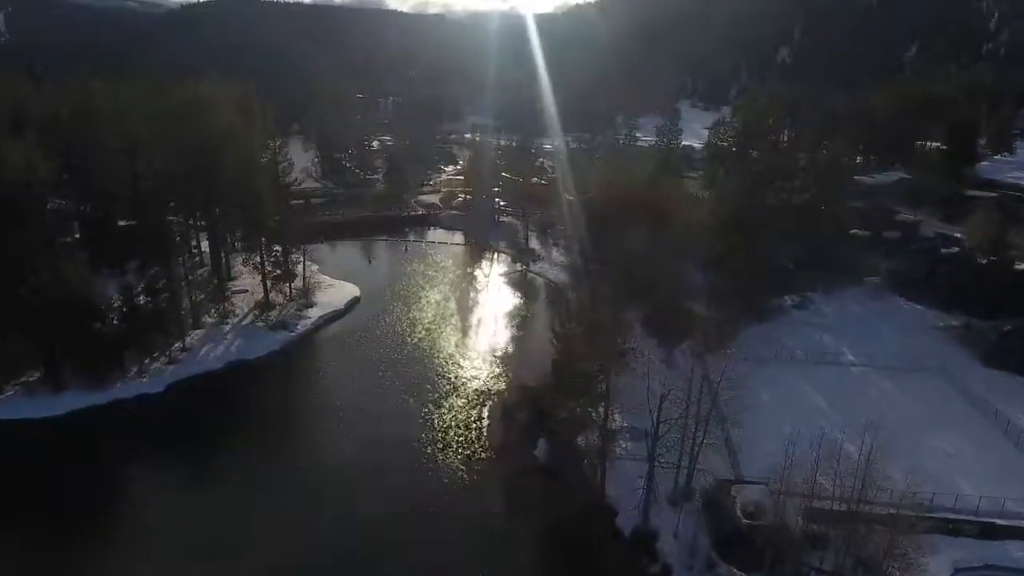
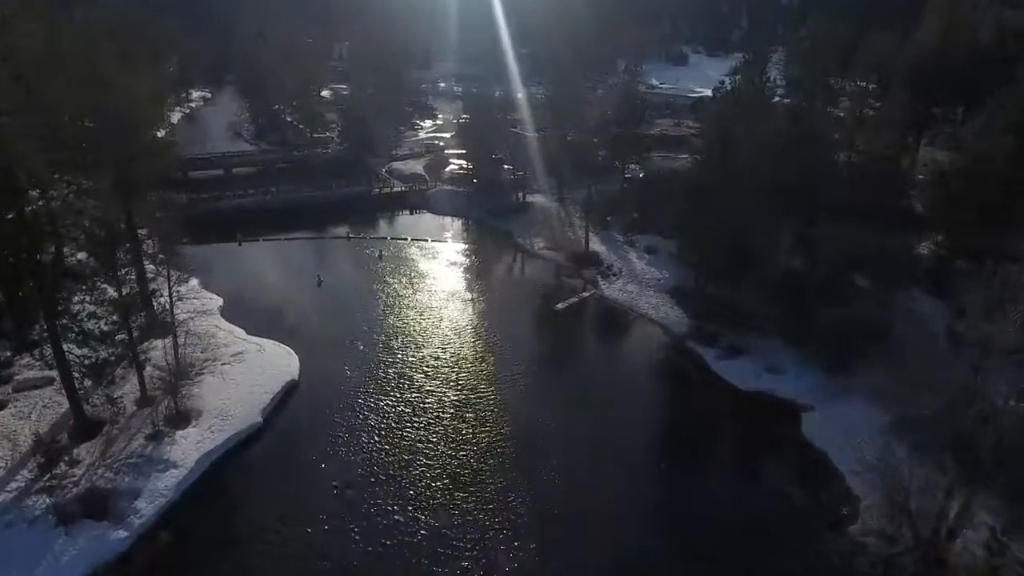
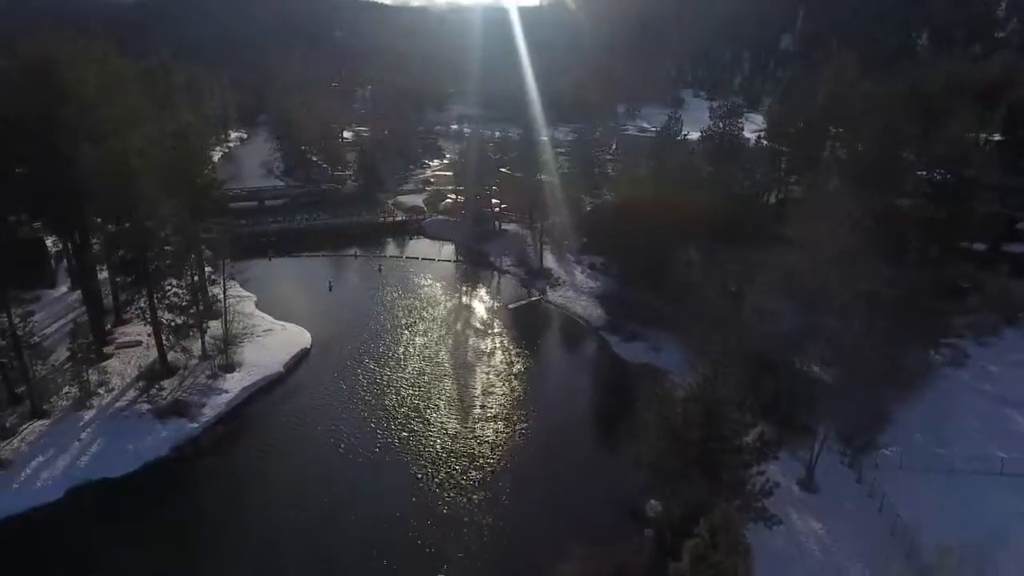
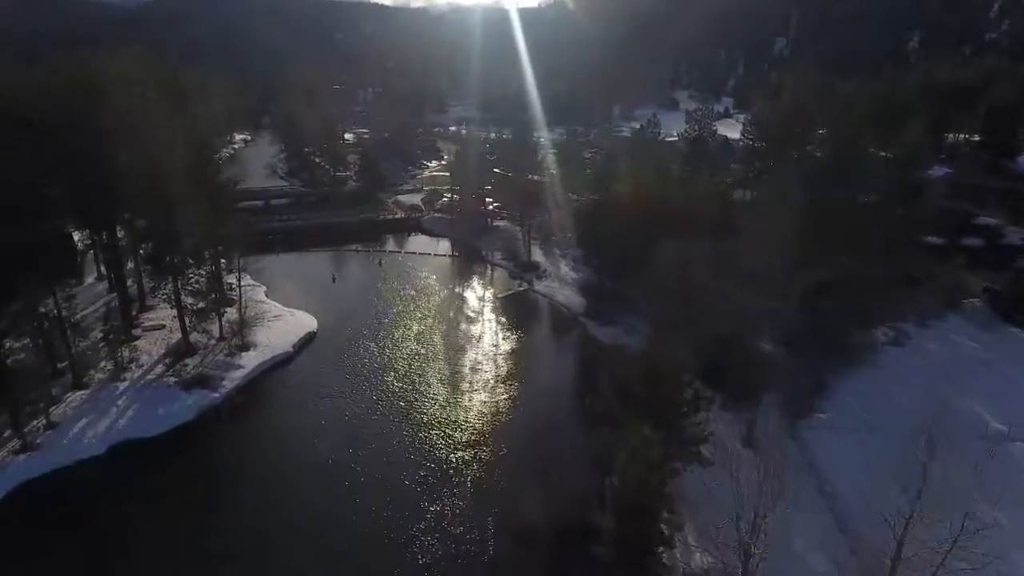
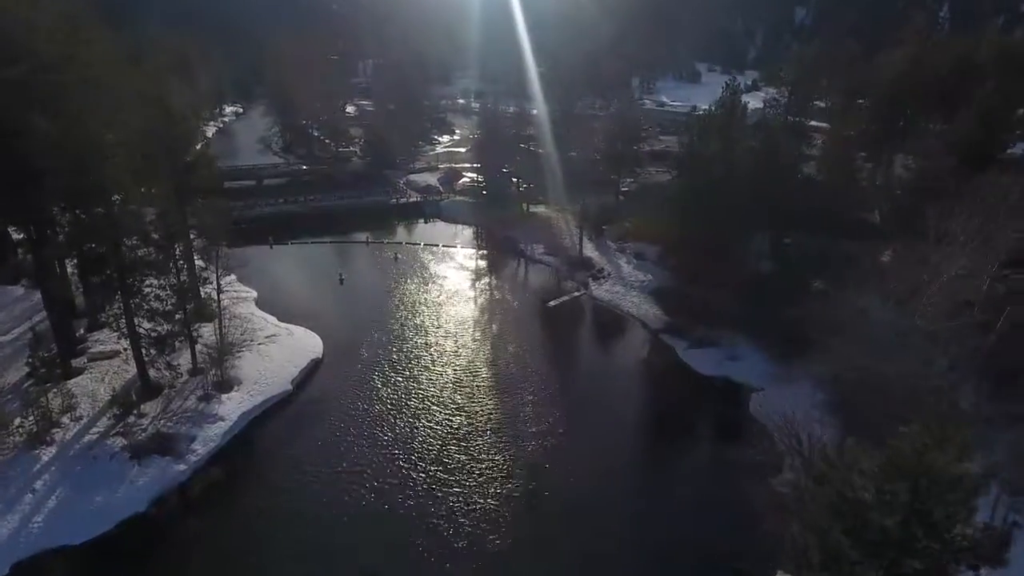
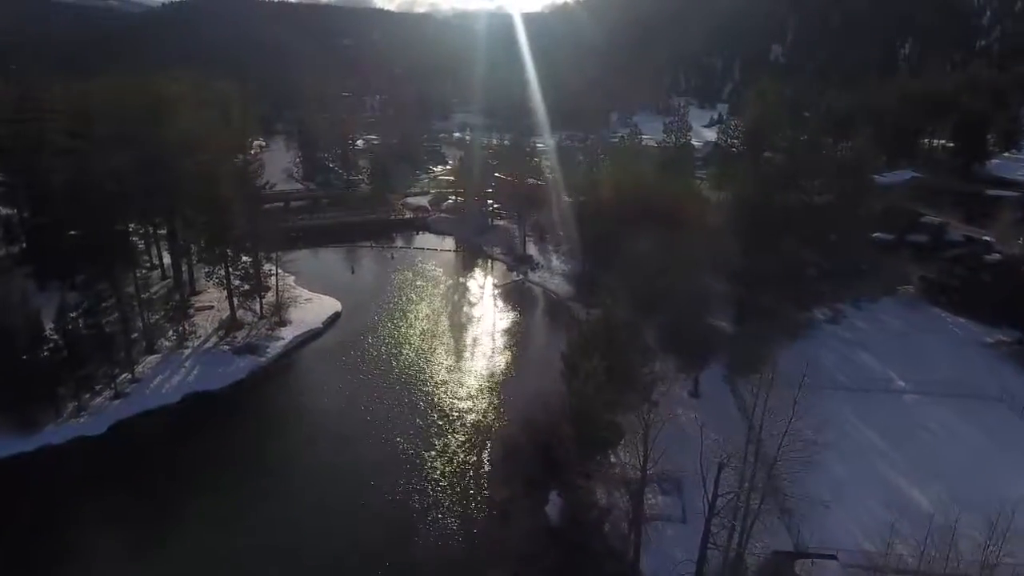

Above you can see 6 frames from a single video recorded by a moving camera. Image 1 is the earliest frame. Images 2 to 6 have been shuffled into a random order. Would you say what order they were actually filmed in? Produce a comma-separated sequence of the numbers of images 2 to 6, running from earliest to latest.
6, 4, 3, 5, 2
